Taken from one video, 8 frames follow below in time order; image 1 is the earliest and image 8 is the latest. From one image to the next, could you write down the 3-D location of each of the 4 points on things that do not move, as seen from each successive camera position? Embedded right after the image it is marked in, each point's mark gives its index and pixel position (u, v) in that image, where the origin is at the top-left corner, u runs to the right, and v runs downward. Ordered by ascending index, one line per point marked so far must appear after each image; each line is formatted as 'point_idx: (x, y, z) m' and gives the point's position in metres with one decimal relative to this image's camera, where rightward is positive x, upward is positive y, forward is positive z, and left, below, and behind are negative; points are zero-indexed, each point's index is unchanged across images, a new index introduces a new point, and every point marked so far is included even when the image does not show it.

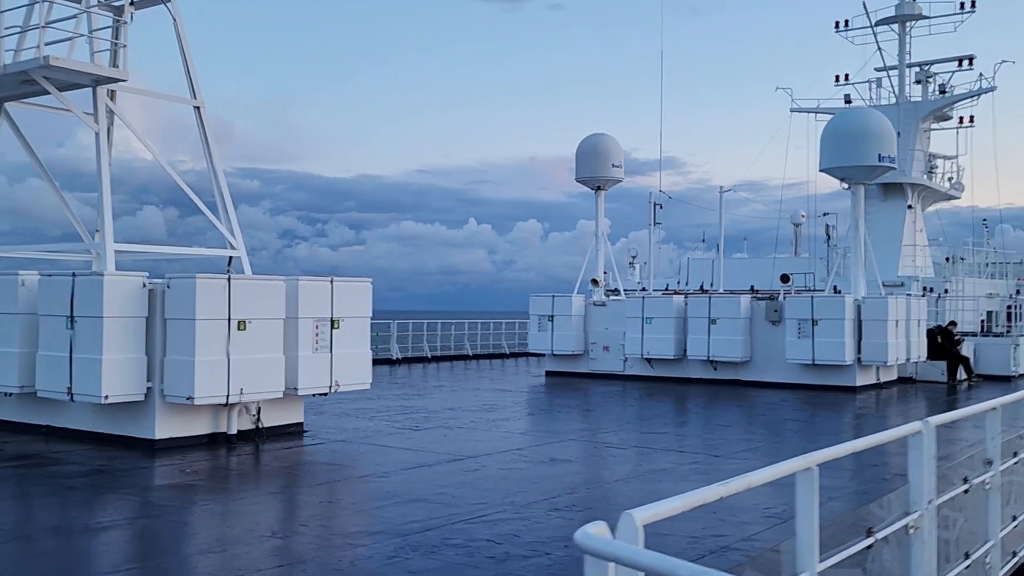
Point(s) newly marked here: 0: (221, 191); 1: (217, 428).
0: (-3.8, +1.3, +13.2) m
1: (-3.4, -1.6, +11.6) m
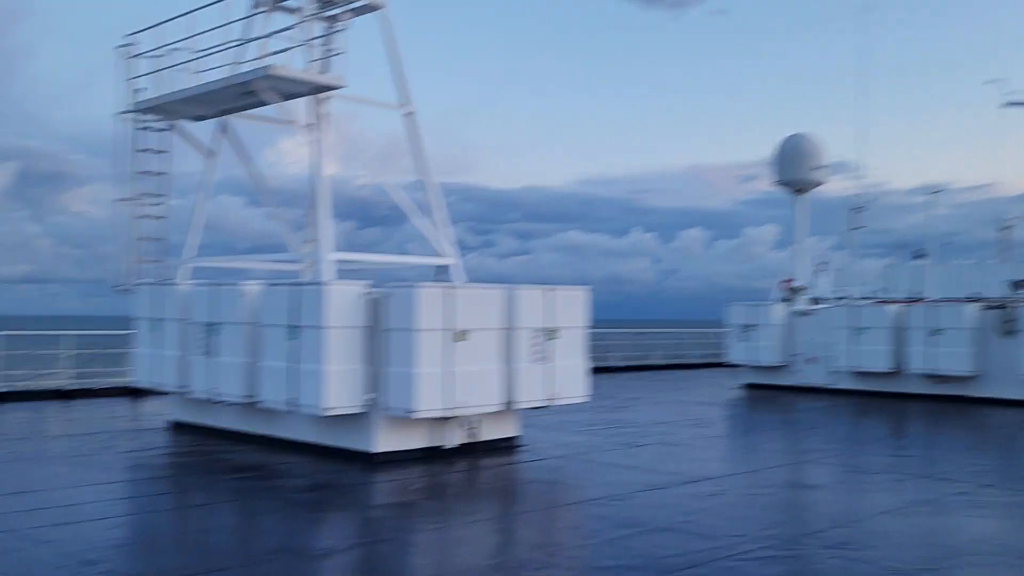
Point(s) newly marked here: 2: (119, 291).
0: (-1.0, +1.2, +12.9) m
1: (-0.8, -1.7, +11.2) m
2: (-5.3, 0.0, +13.5) m
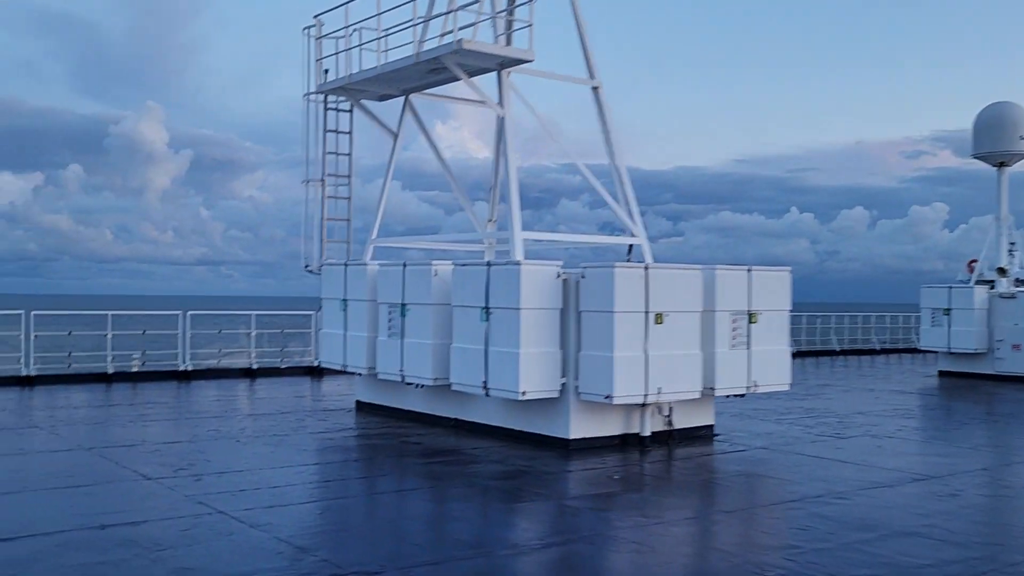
0: (+1.3, +1.4, +12.4) m
1: (+1.3, -1.5, +10.7) m
2: (-2.8, +0.2, +13.6) m
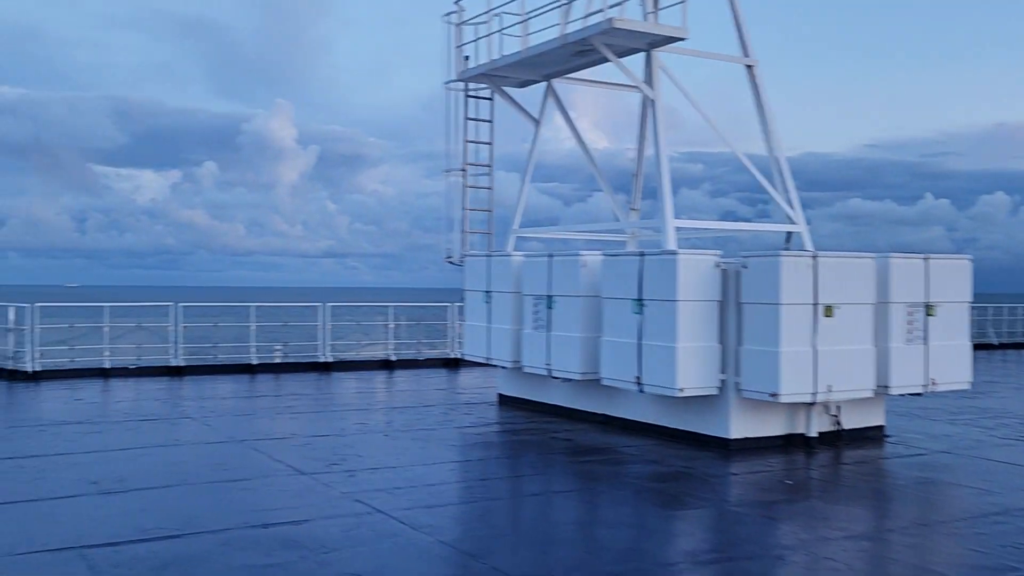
0: (+3.1, +1.5, +11.7) m
1: (+2.8, -1.4, +10.0) m
2: (-0.8, +0.3, +13.4) m
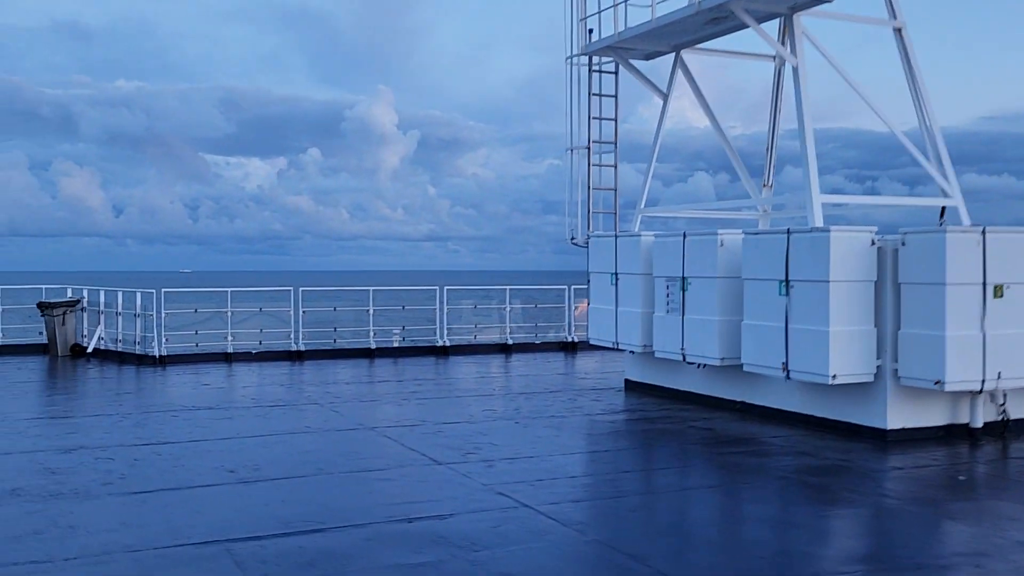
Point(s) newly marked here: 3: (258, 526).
0: (+4.5, +1.7, +10.8) m
1: (+4.1, -1.2, +9.3) m
2: (+0.8, +0.6, +13.0) m
3: (-1.5, -1.4, +6.0) m
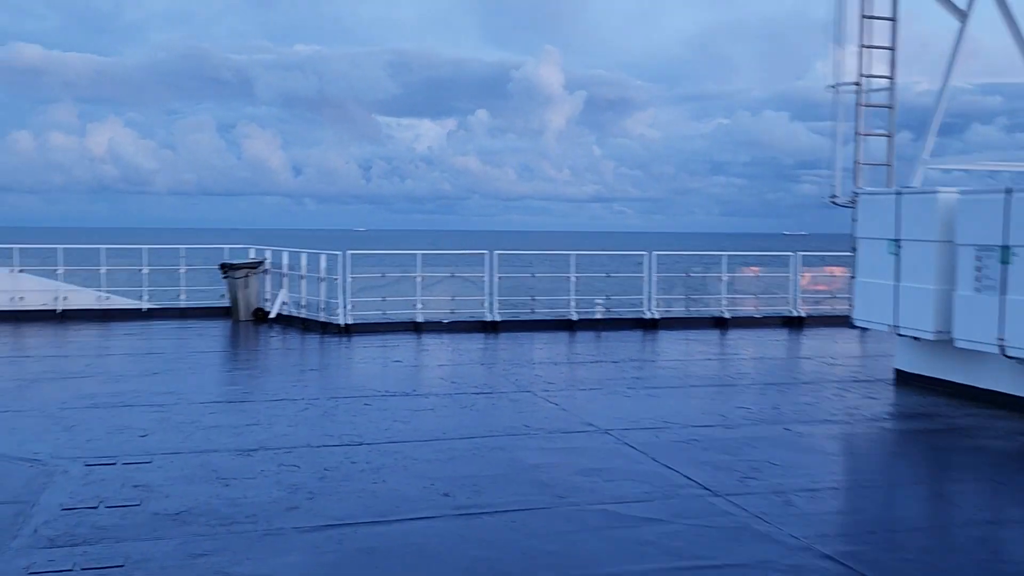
0: (+6.7, +1.9, +7.9) m
1: (+6.0, -1.1, +6.5) m
2: (+3.4, +0.9, +10.6) m
3: (0.0, -1.3, +4.2) m
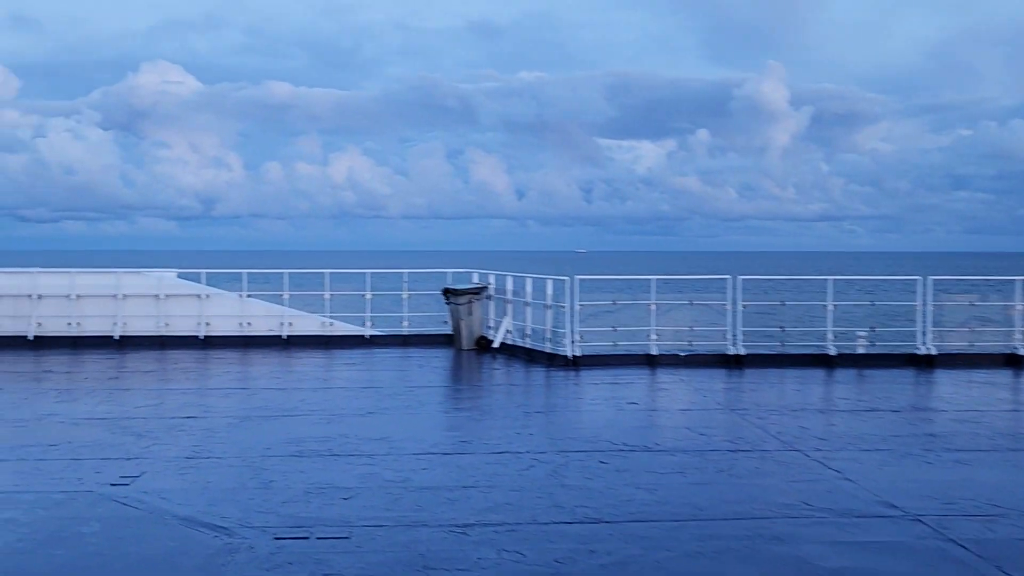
0: (+8.3, +1.7, +4.8) m
1: (+7.3, -1.3, +3.6) m
2: (+5.6, +0.6, +8.2) m
3: (+0.9, -1.5, +2.6) m
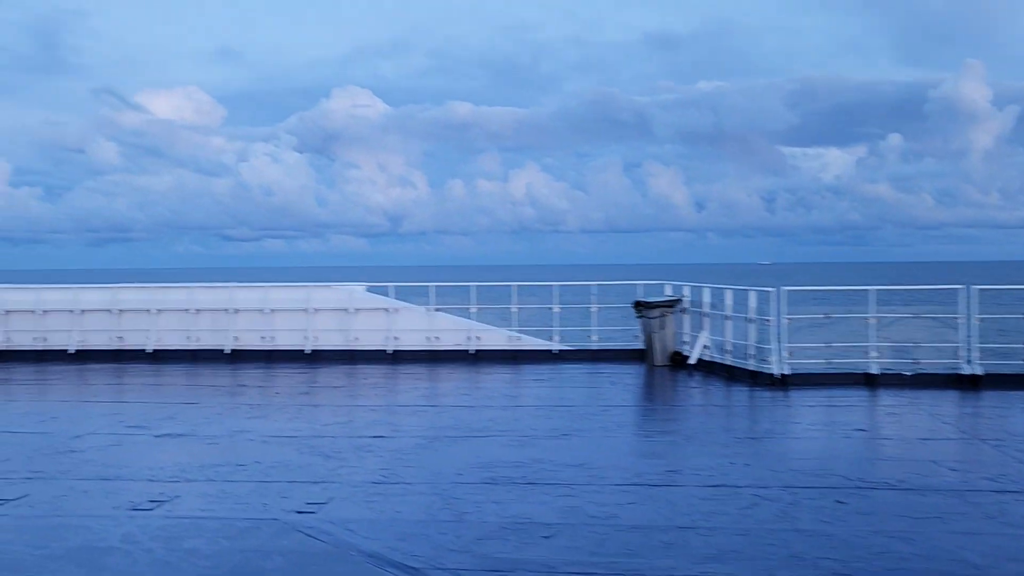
0: (+9.1, +1.7, +2.5) m
1: (+7.9, -1.3, +1.4) m
2: (+7.0, +0.5, +6.3) m
3: (+1.4, -1.5, +1.6) m
